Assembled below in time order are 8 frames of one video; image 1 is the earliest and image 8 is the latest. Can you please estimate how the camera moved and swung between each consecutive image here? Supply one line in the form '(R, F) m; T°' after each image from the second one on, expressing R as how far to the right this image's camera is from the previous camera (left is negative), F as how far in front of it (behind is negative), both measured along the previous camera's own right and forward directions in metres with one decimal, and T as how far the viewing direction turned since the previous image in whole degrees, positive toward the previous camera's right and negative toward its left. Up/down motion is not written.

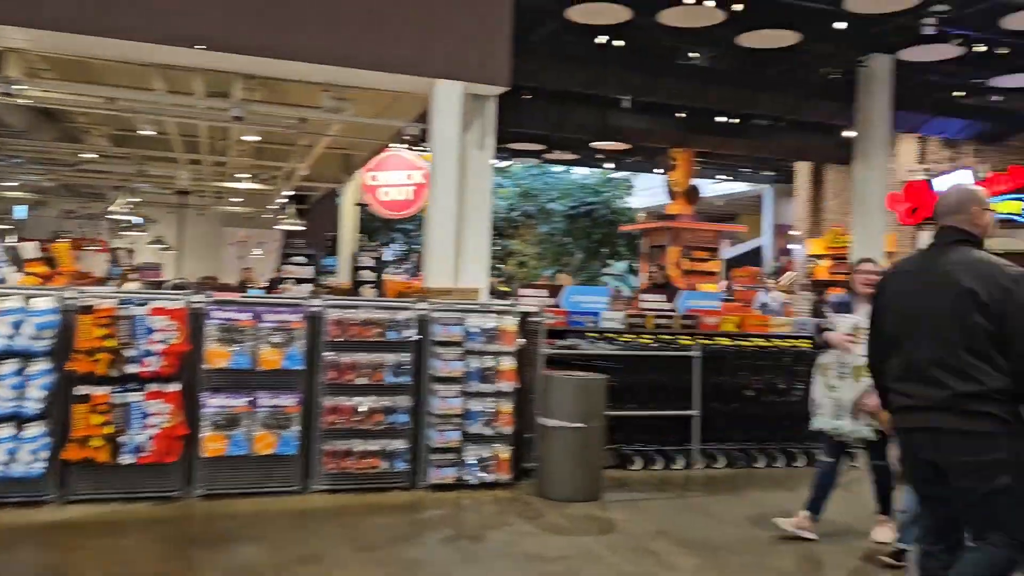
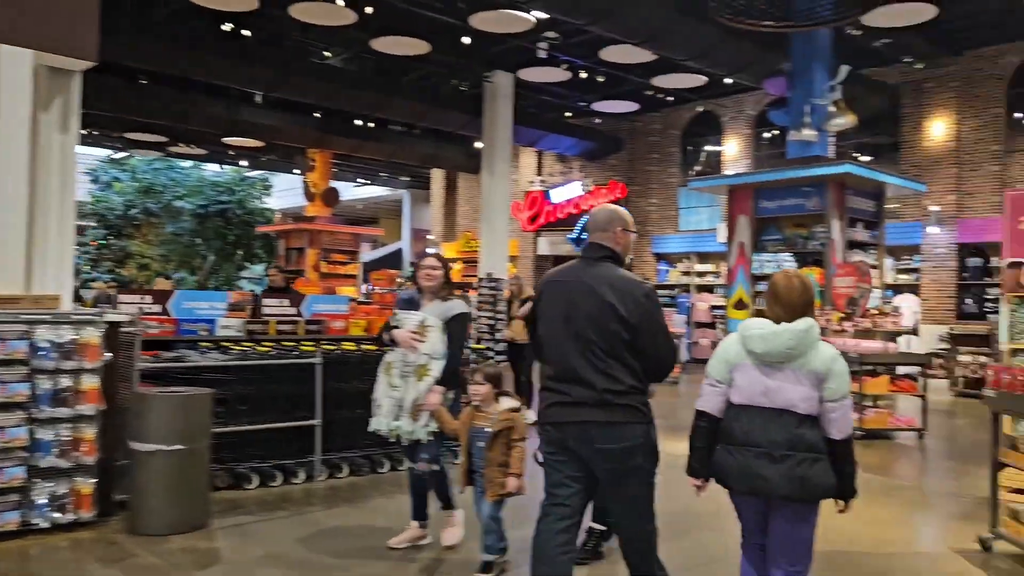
(+0.2, +0.2) m; +24°
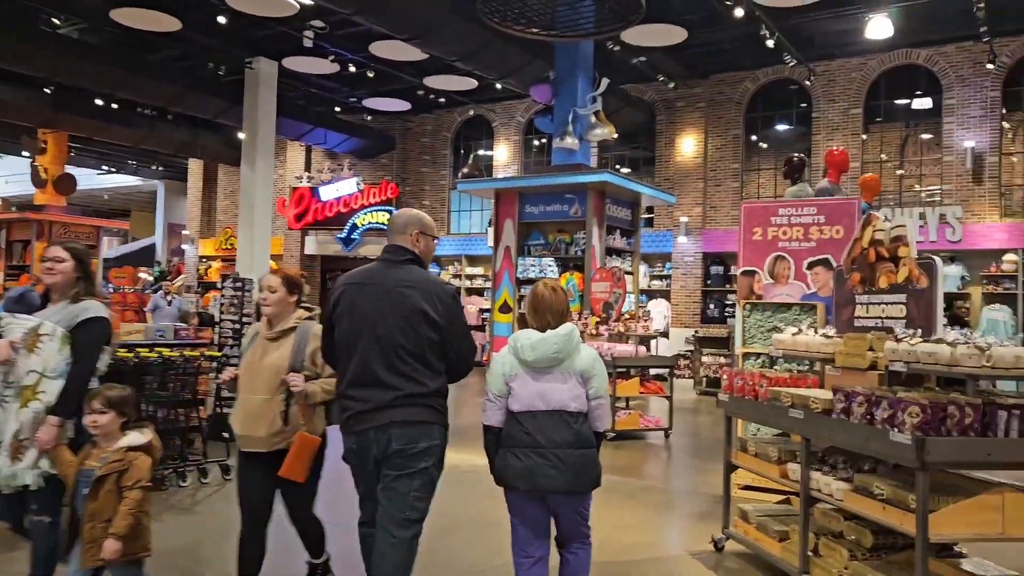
(+0.2, +0.3) m; +15°
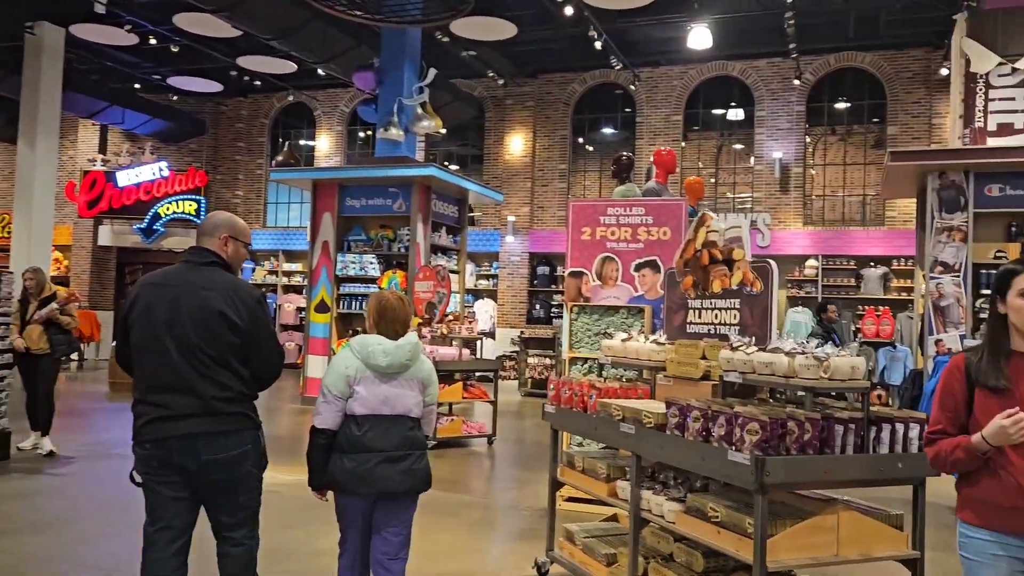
(+0.1, +0.5) m; +12°
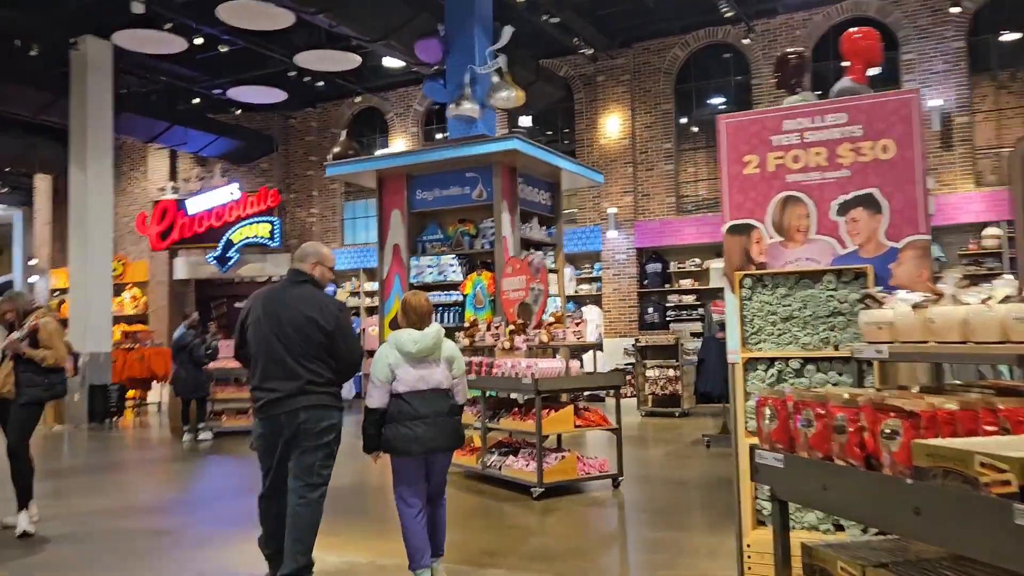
(-0.1, +1.9) m; -7°
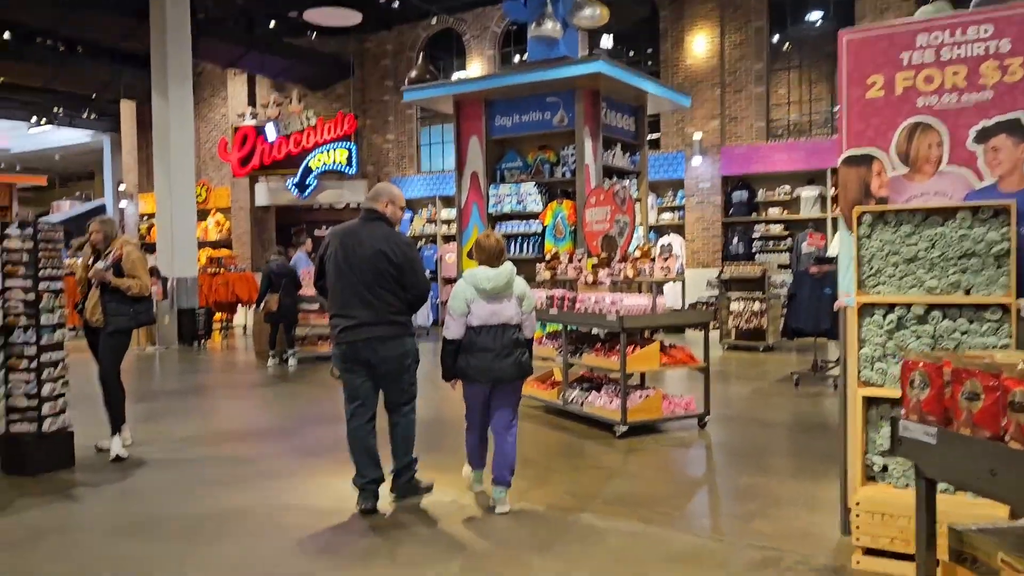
(-0.1, +0.2) m; -5°
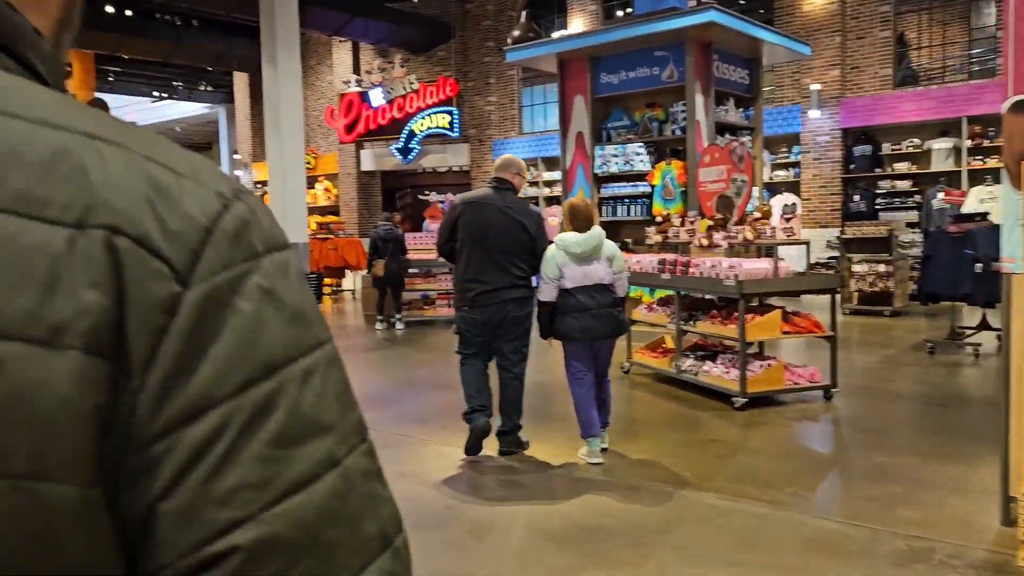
(-0.1, +0.2) m; -7°
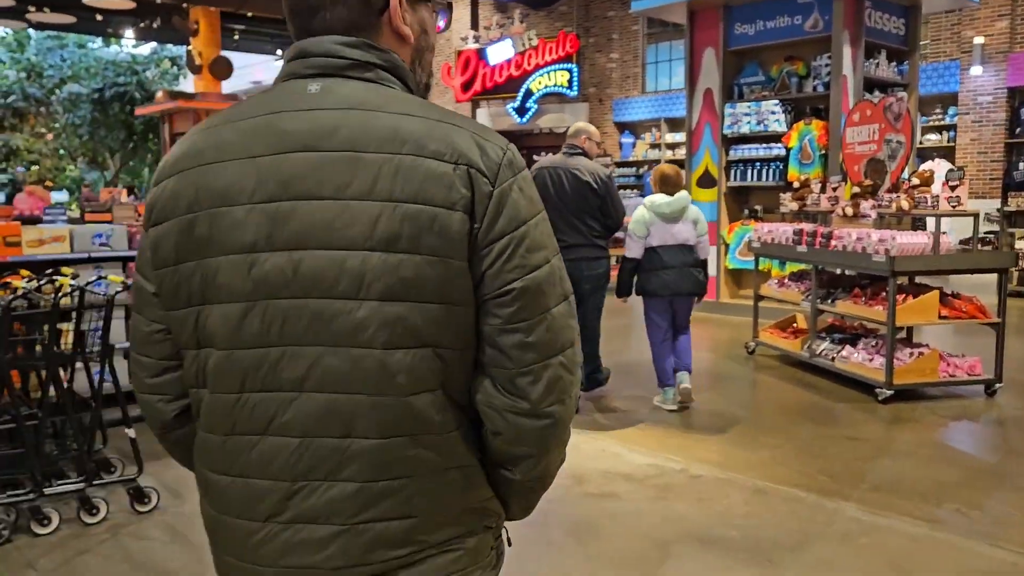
(0.0, +0.4) m; -8°
